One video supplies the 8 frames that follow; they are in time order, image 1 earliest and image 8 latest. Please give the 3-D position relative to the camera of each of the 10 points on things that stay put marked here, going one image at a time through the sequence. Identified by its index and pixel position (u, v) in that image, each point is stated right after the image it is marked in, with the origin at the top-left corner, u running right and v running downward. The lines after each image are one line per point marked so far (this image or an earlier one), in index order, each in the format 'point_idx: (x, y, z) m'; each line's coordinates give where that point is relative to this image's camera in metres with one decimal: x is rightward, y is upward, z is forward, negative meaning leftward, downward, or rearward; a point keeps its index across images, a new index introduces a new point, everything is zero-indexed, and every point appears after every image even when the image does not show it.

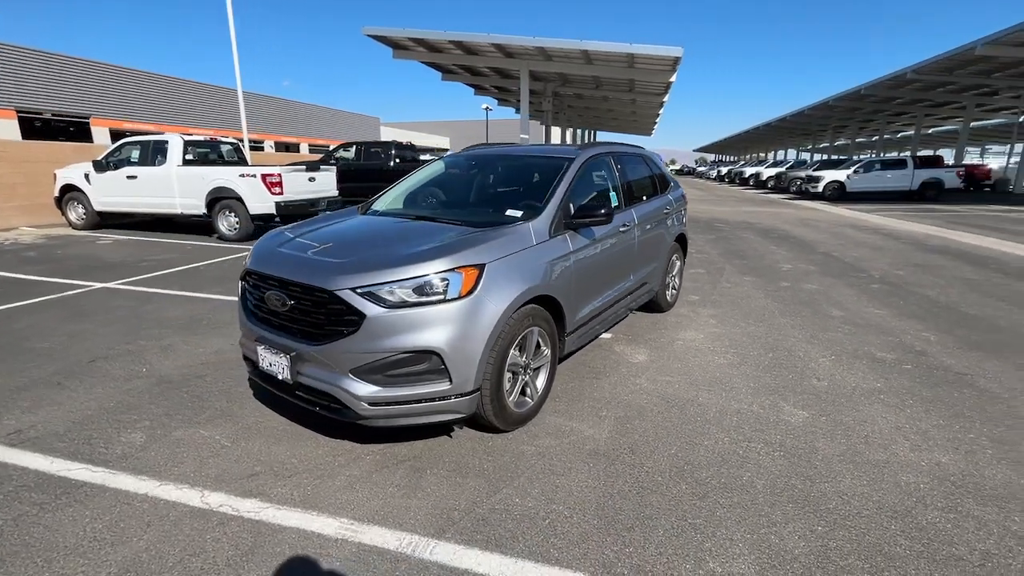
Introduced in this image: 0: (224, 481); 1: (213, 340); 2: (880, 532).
0: (-1.5, -1.1, +2.6) m
1: (-2.9, -0.5, +4.6) m
2: (+1.8, -1.2, +2.3) m
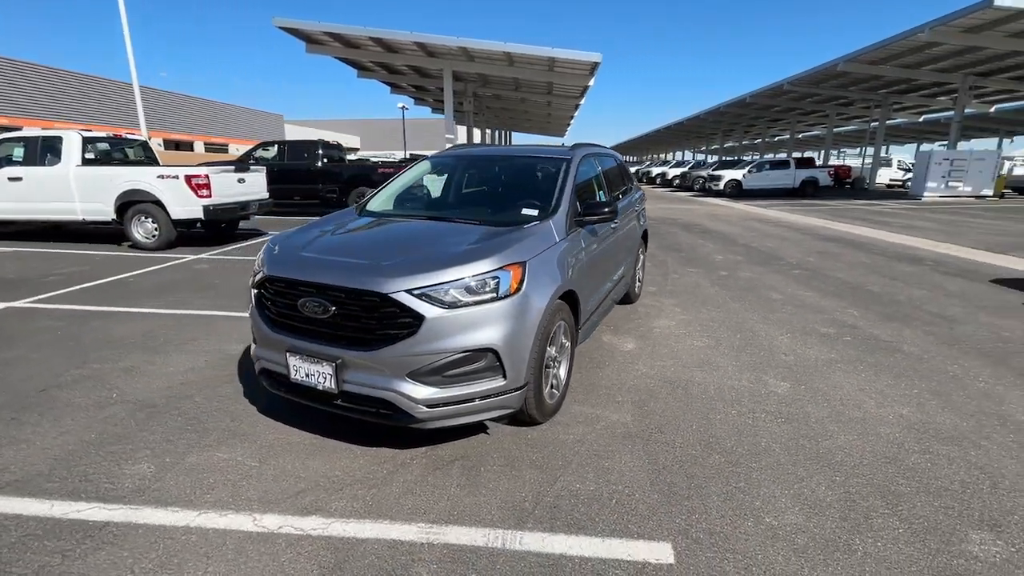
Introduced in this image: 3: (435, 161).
0: (-1.2, -1.1, +2.4) m
1: (-2.9, -0.6, +4.2) m
2: (+2.1, -1.1, +2.7) m
3: (-0.7, +1.3, +4.8) m
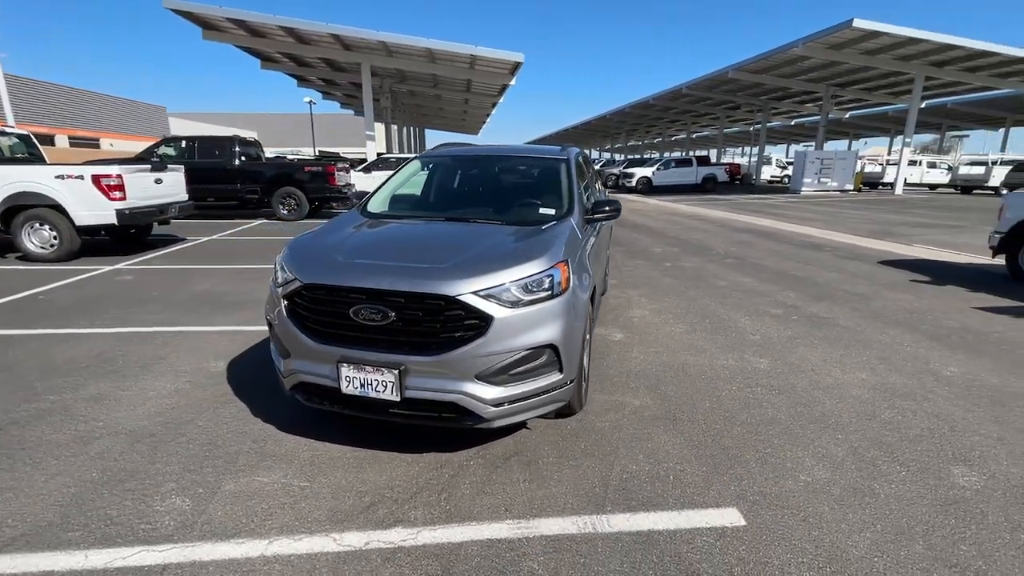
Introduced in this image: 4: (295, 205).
0: (-0.8, -1.1, +2.3) m
1: (-2.8, -0.7, +3.7) m
2: (+2.4, -1.0, +3.2) m
3: (-0.8, +1.2, +4.7) m
4: (-6.1, +2.3, +13.5) m
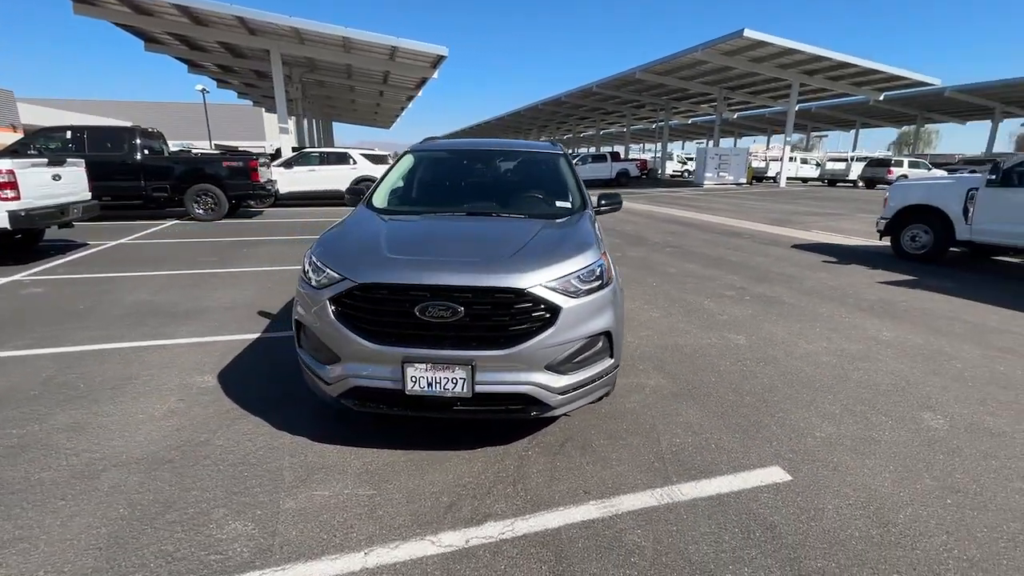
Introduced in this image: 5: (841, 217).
0: (-0.4, -1.1, +2.3) m
1: (-2.6, -0.8, +3.3) m
2: (+2.7, -0.8, +3.7) m
3: (-0.9, +1.3, +4.6) m
4: (-7.7, +2.2, +12.3) m
5: (+10.7, +2.3, +15.5) m
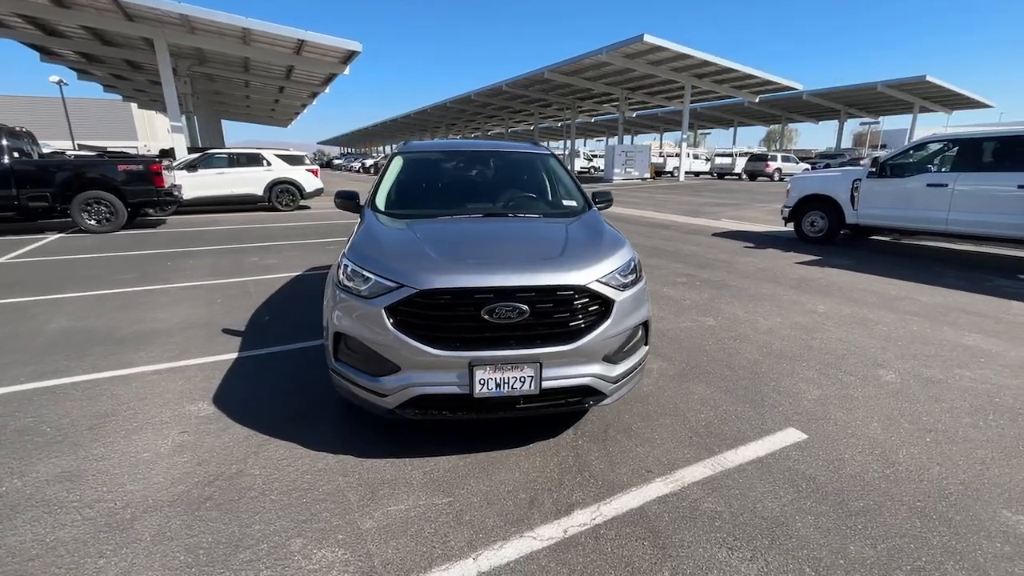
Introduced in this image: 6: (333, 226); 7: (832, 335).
0: (+0.1, -1.1, +2.3) m
1: (-2.3, -0.9, +2.9) m
2: (+2.8, -0.6, +4.3) m
3: (-1.0, +1.2, +4.5) m
4: (-9.2, +1.7, +10.8) m
5: (+8.4, +3.0, +17.3) m
6: (-4.7, +1.6, +12.5) m
7: (+3.2, -0.5, +4.8) m
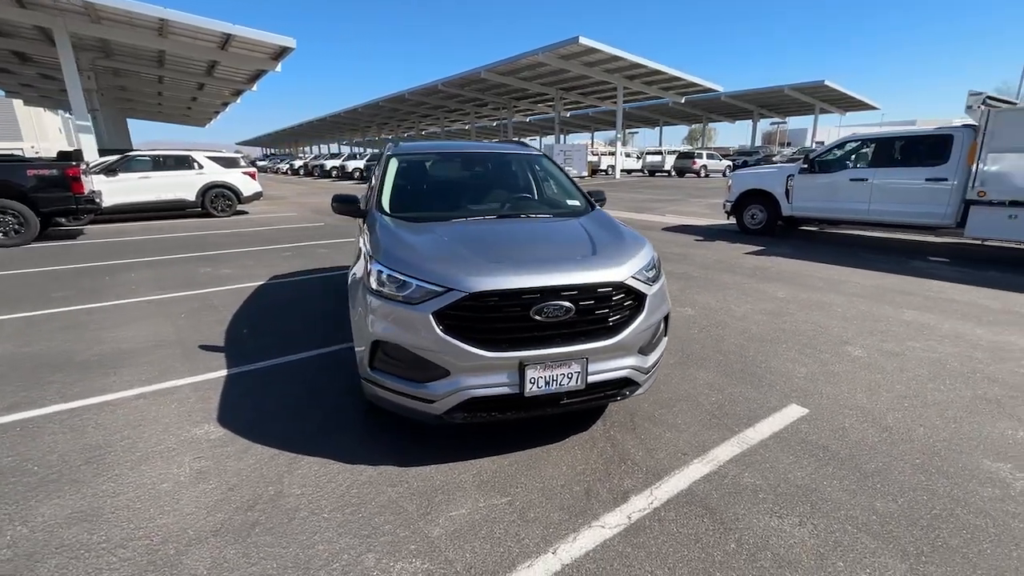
0: (+0.4, -1.1, +2.4) m
1: (-2.0, -1.0, +2.7) m
2: (+2.8, -0.5, +4.7) m
3: (-1.1, +1.2, +4.4) m
4: (-10.0, +1.3, +9.6) m
5: (+6.5, +3.3, +18.3) m
6: (-5.8, +1.4, +11.8) m
7: (+3.2, -0.3, +5.3) m
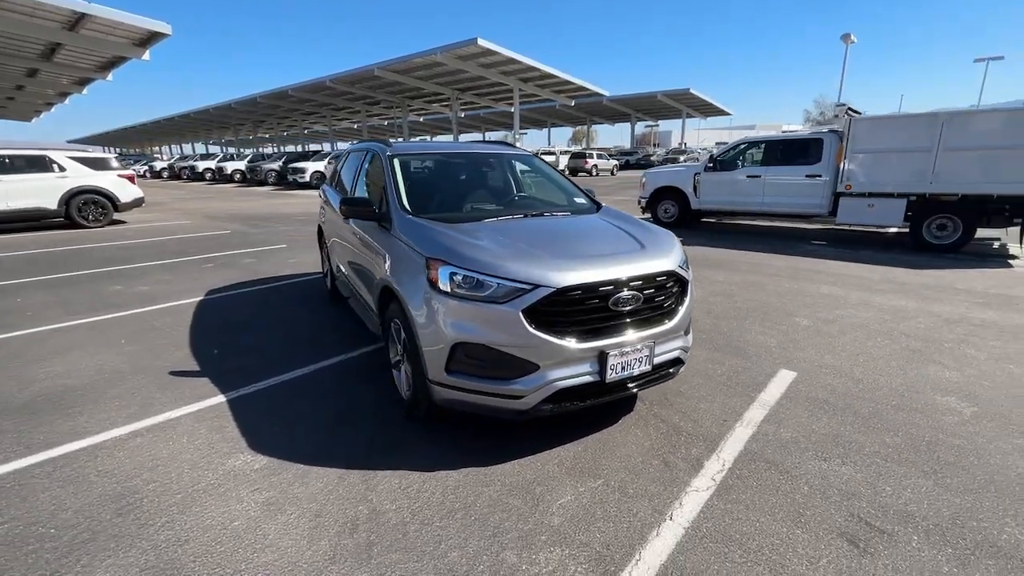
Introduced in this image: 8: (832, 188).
0: (+0.9, -1.0, +2.6) m
1: (-1.5, -1.1, +2.4) m
2: (+2.7, -0.3, +5.4) m
3: (-1.1, +1.1, +4.3) m
4: (-10.9, +0.7, +7.4) m
5: (+3.1, +3.6, +19.4) m
6: (-7.3, +1.0, +10.5) m
7: (+2.9, -0.1, +6.0) m
8: (+6.8, +2.1, +10.1) m
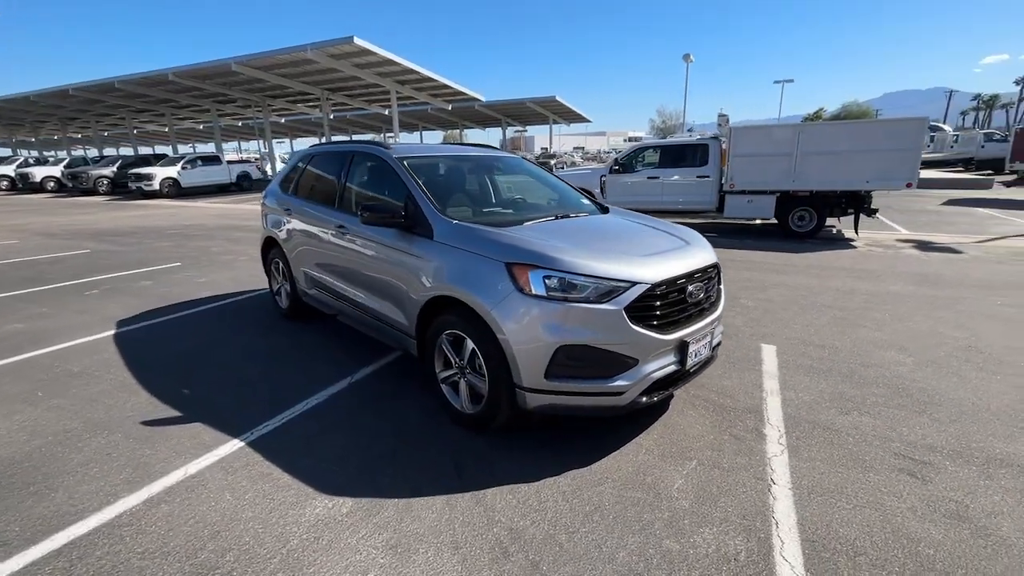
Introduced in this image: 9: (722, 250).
0: (+1.5, -1.0, +2.9) m
1: (-0.8, -1.2, +2.1) m
2: (+2.4, -0.2, +6.0) m
3: (-1.0, +1.0, +4.0) m
4: (-11.3, -0.2, +4.4) m
5: (-1.0, +3.5, +19.7) m
6: (-8.6, +0.4, +8.4) m
7: (+2.5, 0.0, +6.7) m
8: (+5.0, +2.5, +11.7) m
9: (+4.1, +0.7, +9.3) m
